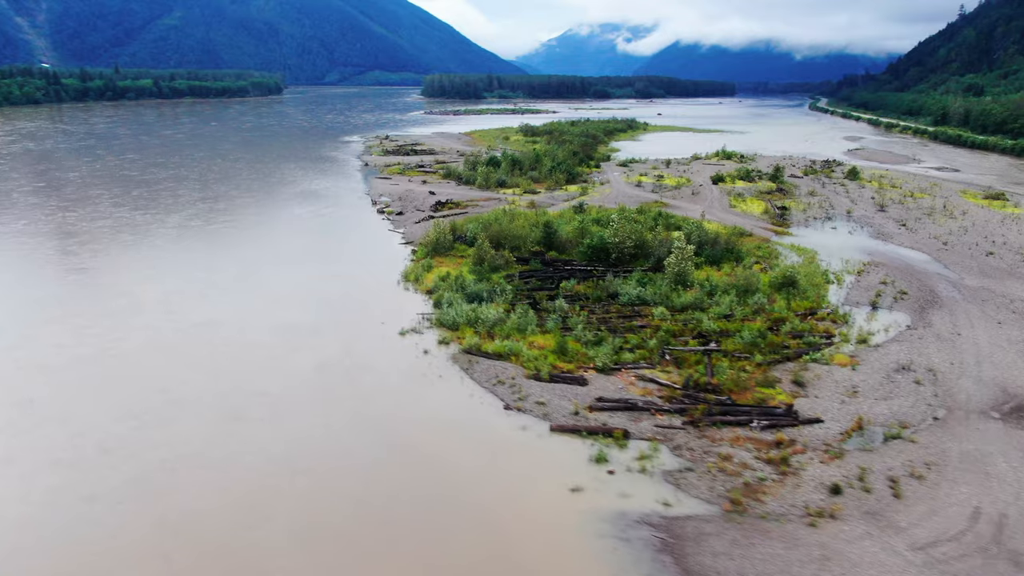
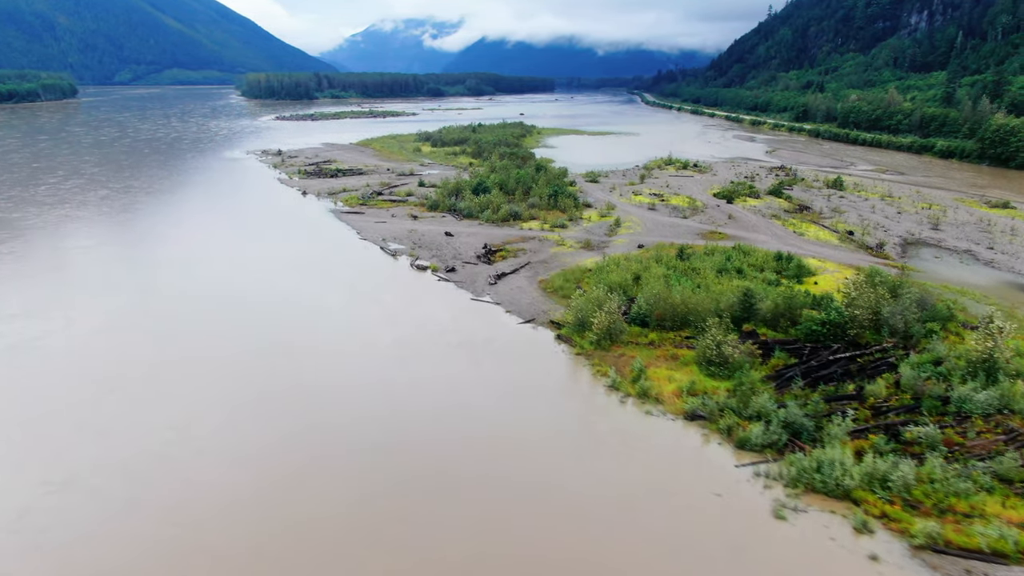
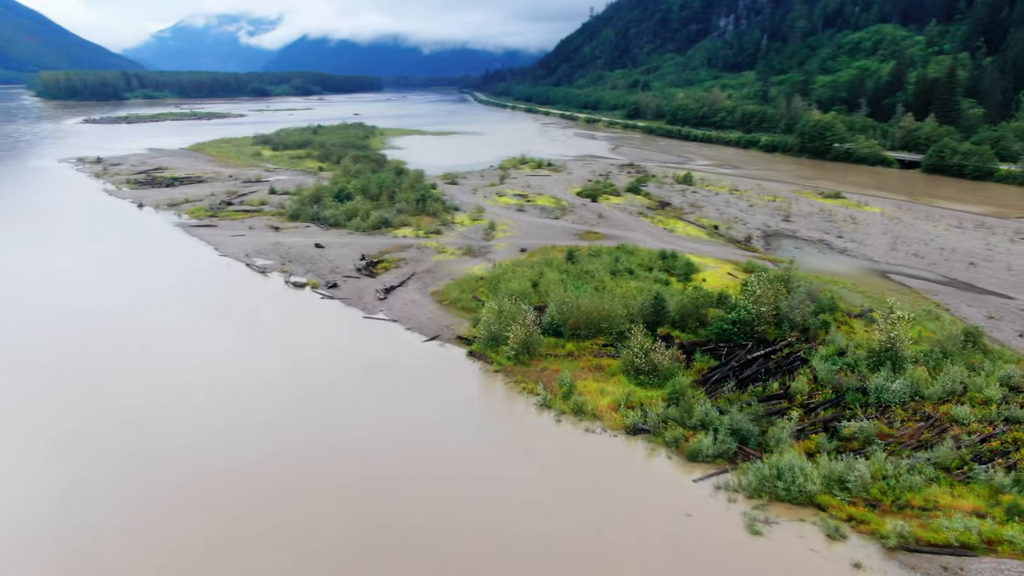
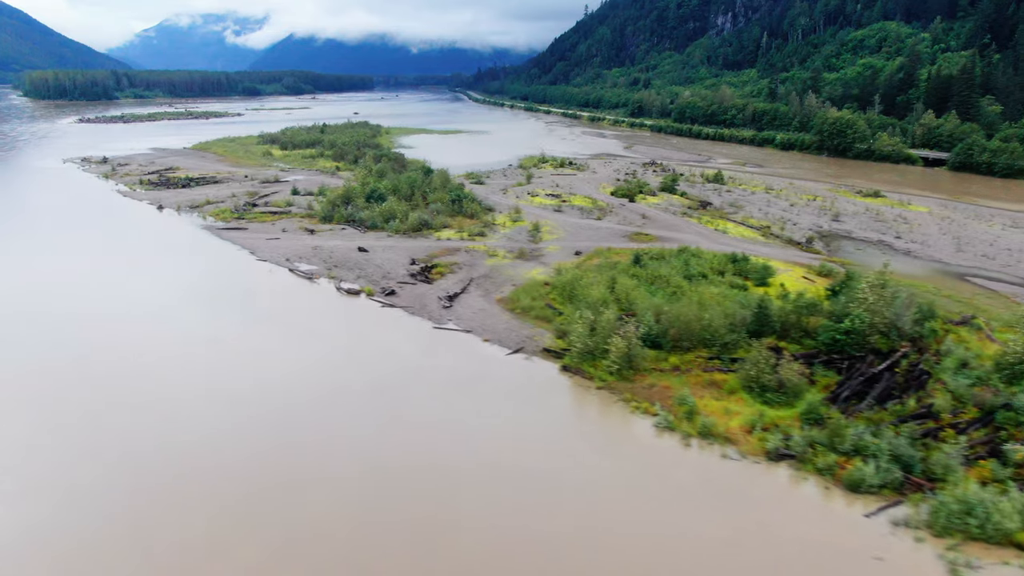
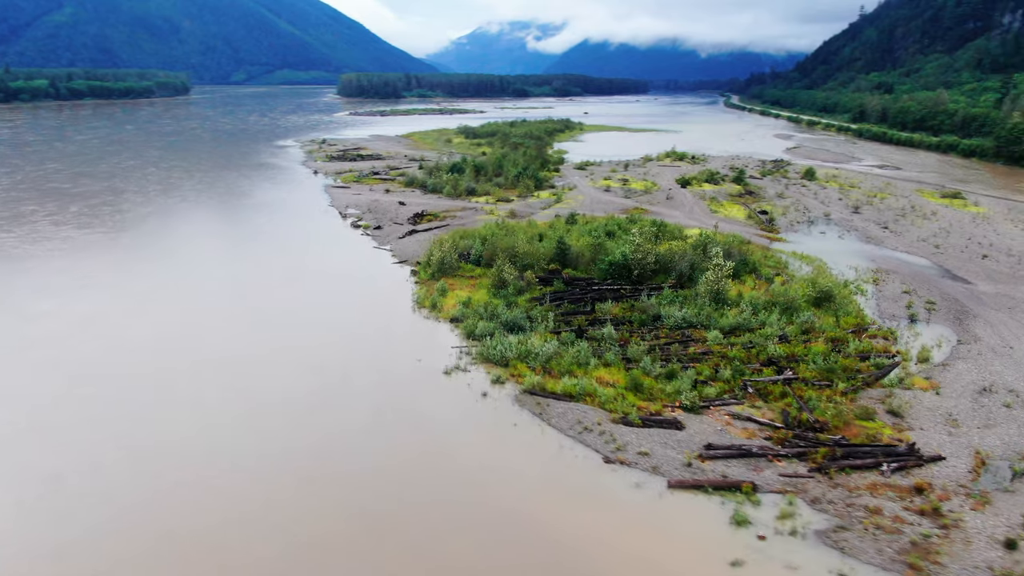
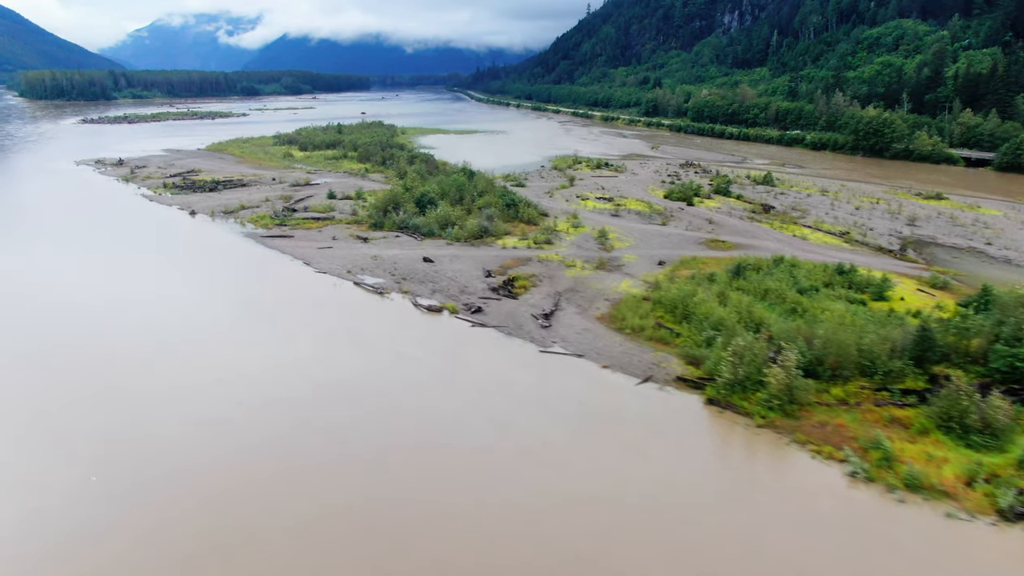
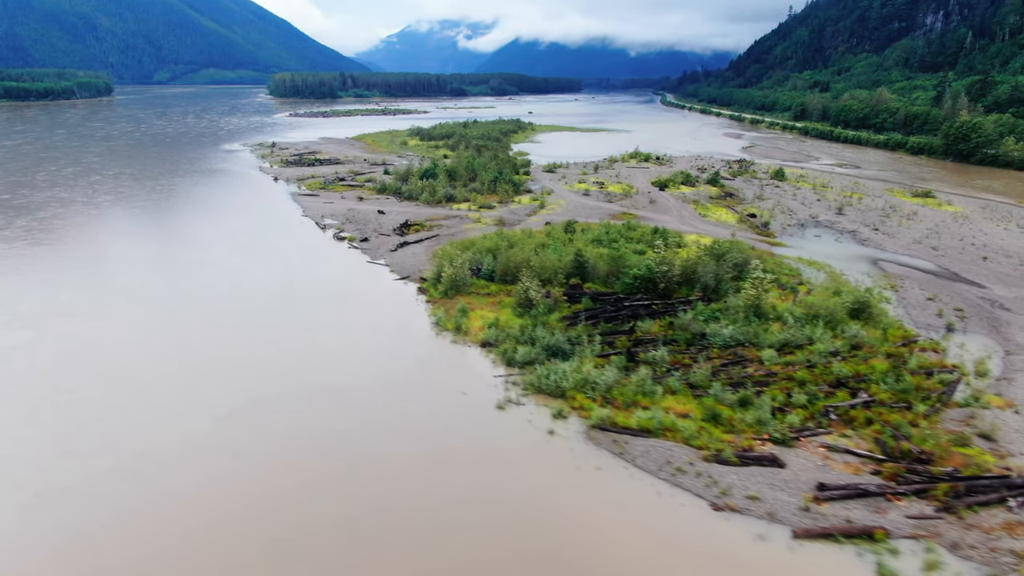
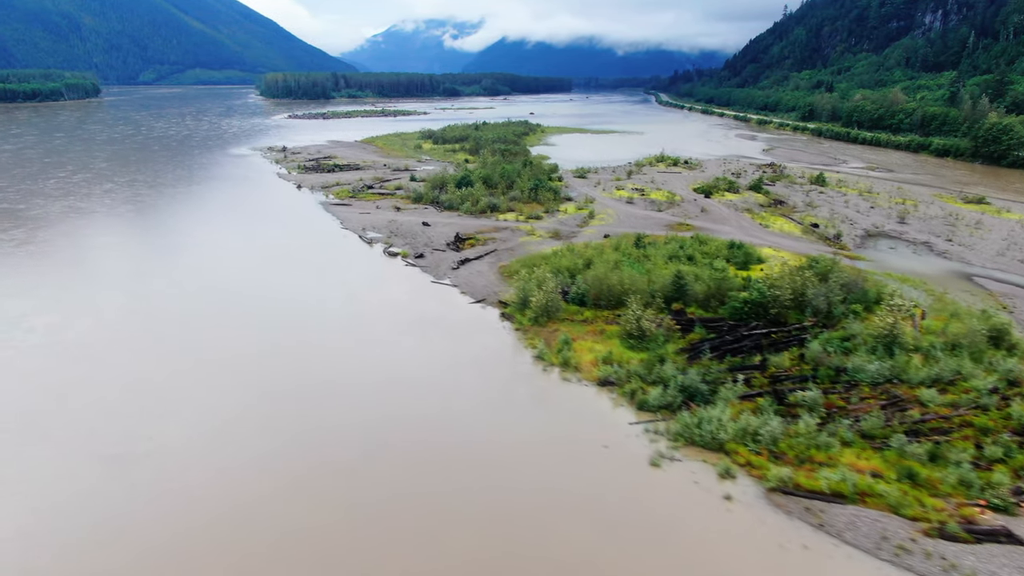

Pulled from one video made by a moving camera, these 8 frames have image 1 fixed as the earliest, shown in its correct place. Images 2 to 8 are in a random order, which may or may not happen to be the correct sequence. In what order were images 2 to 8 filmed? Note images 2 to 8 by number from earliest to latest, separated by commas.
5, 7, 8, 2, 3, 4, 6
